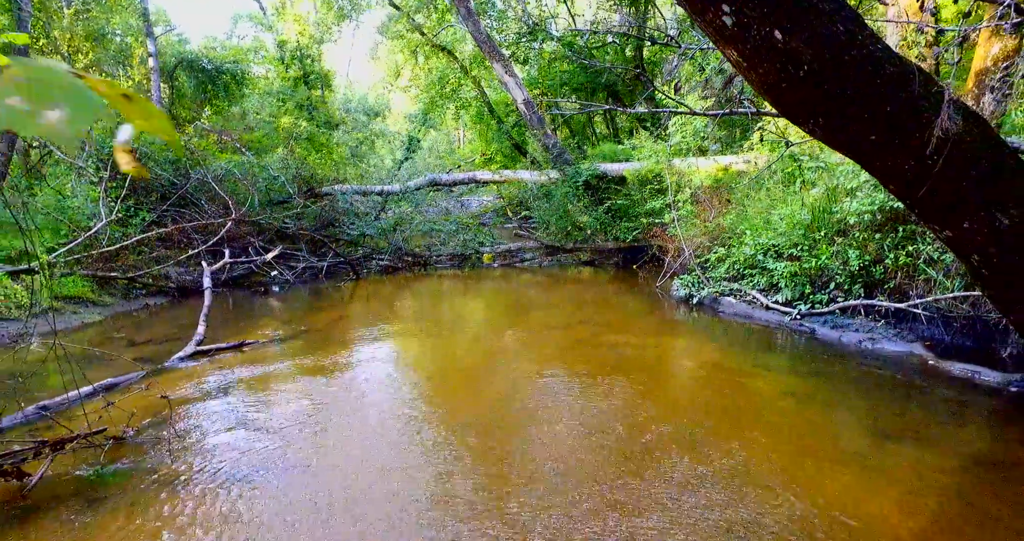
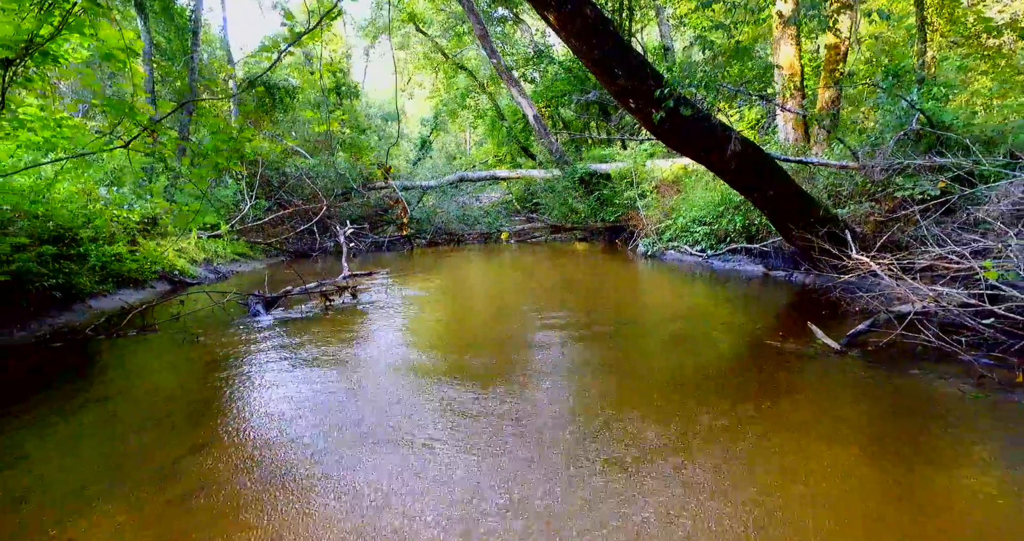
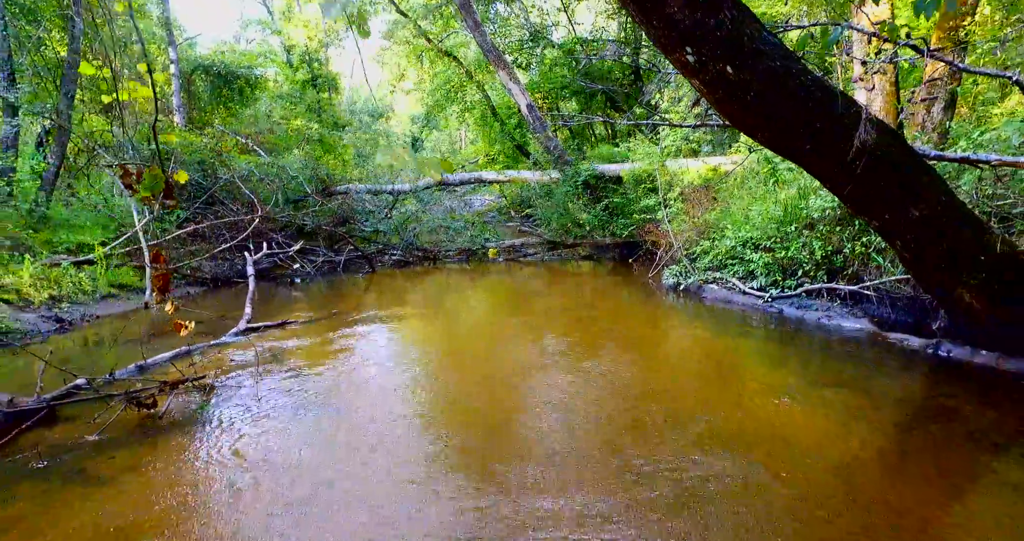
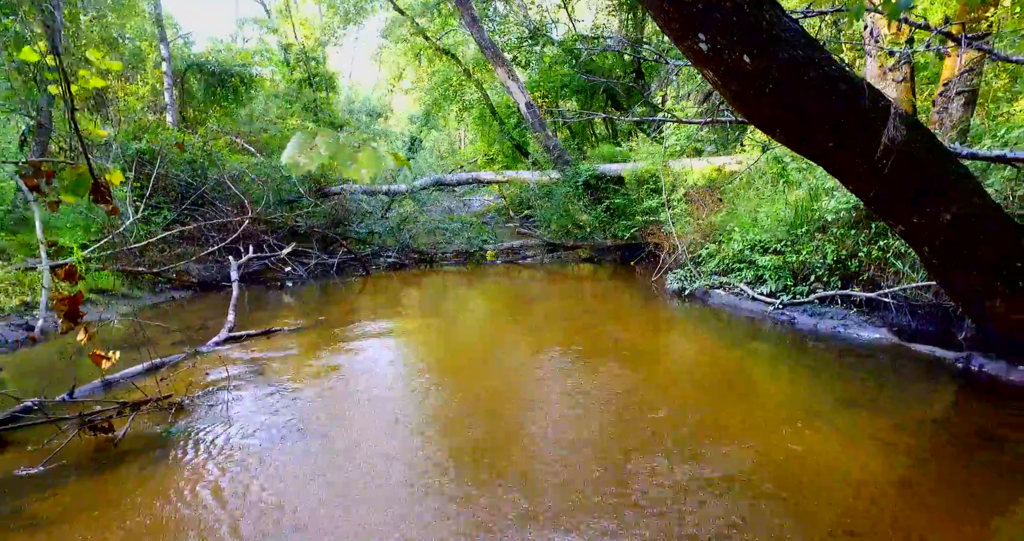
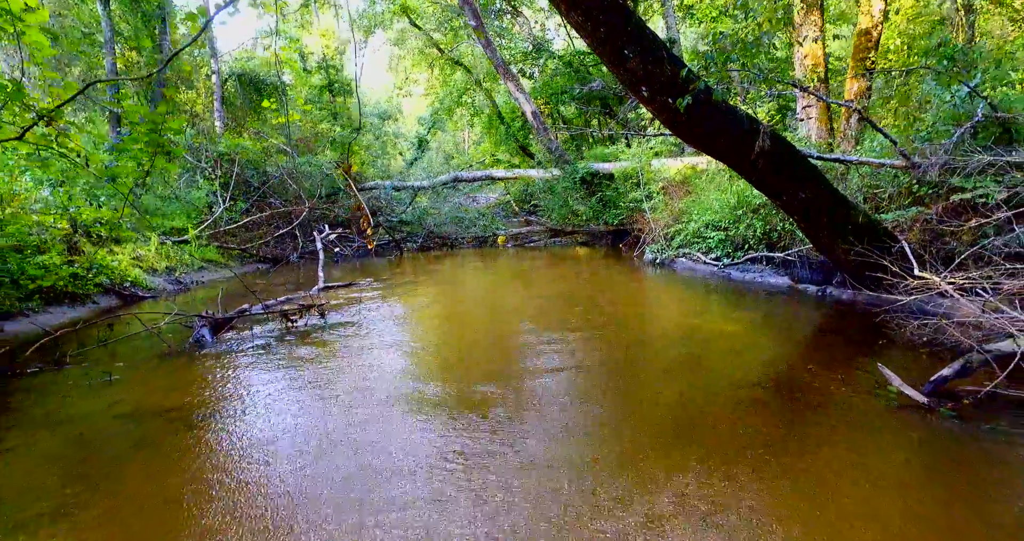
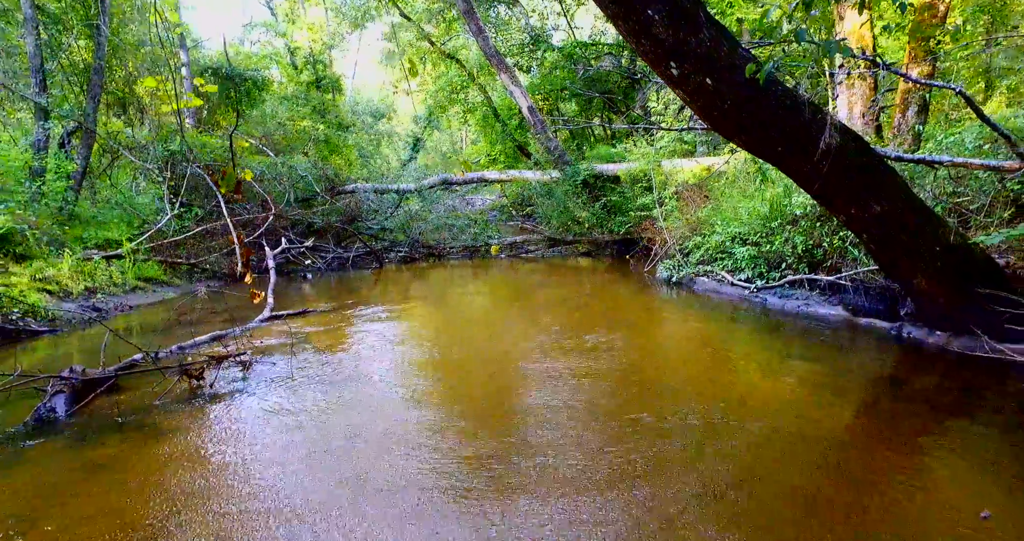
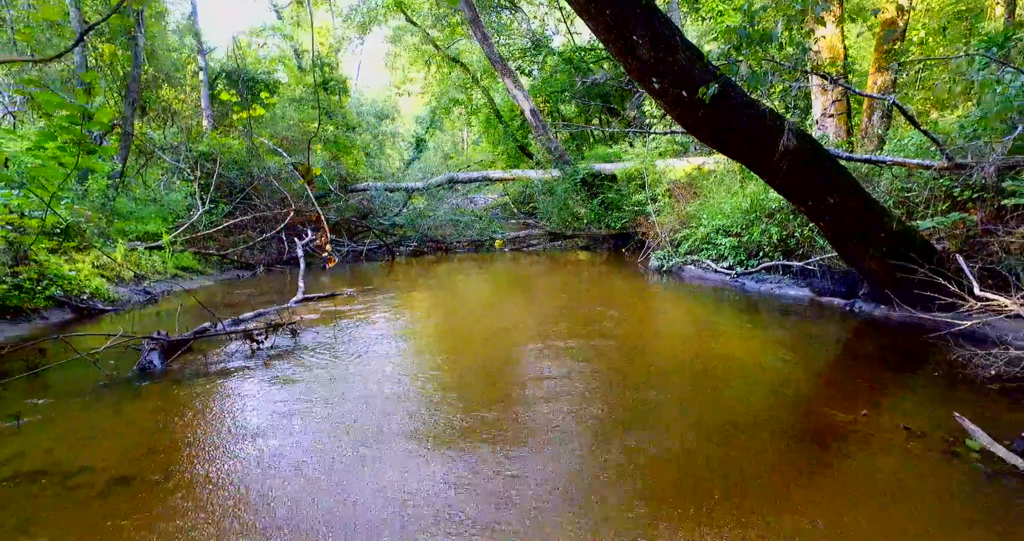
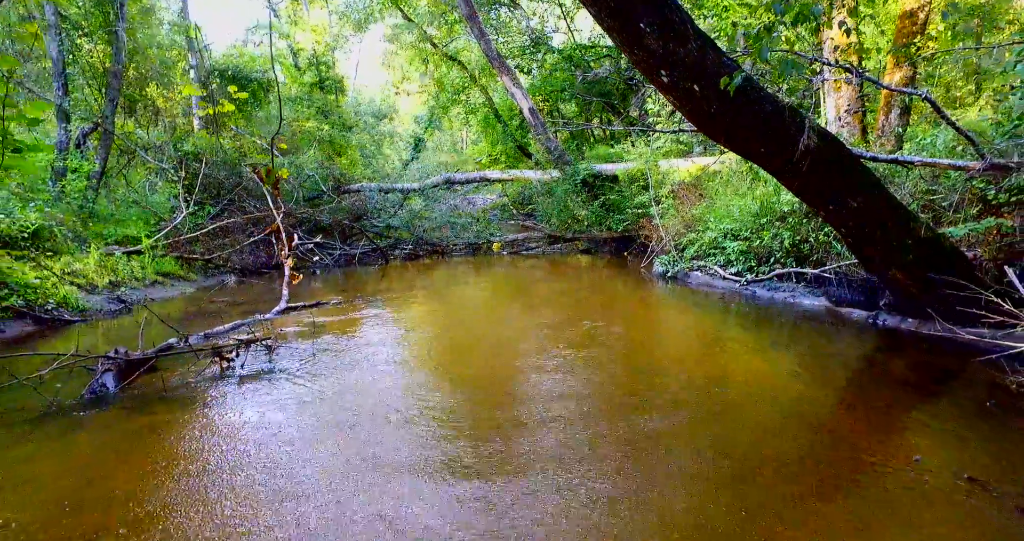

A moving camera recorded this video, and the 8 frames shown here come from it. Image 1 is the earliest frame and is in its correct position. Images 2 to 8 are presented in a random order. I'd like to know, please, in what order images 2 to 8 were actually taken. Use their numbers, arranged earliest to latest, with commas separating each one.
4, 3, 6, 8, 7, 5, 2
